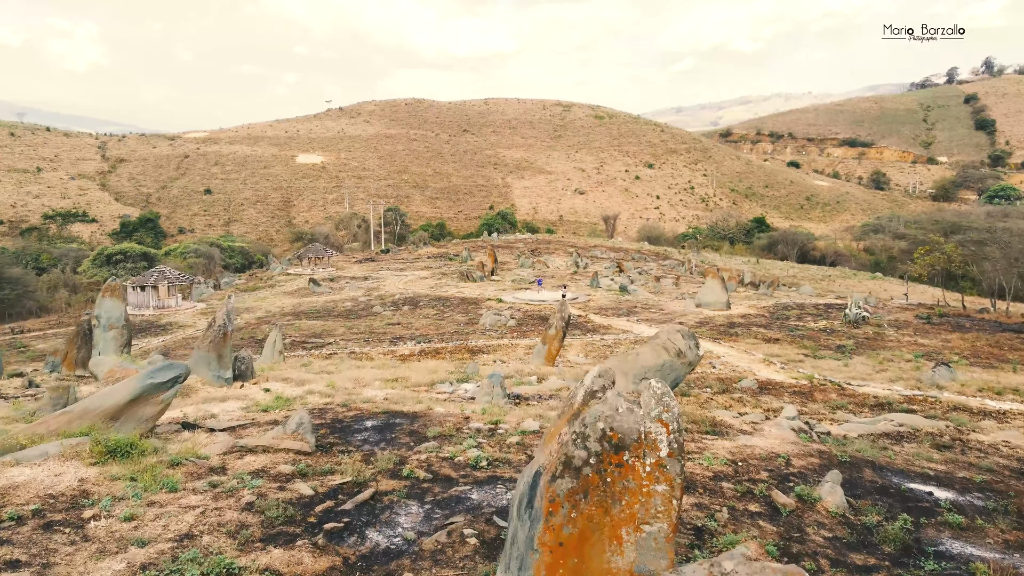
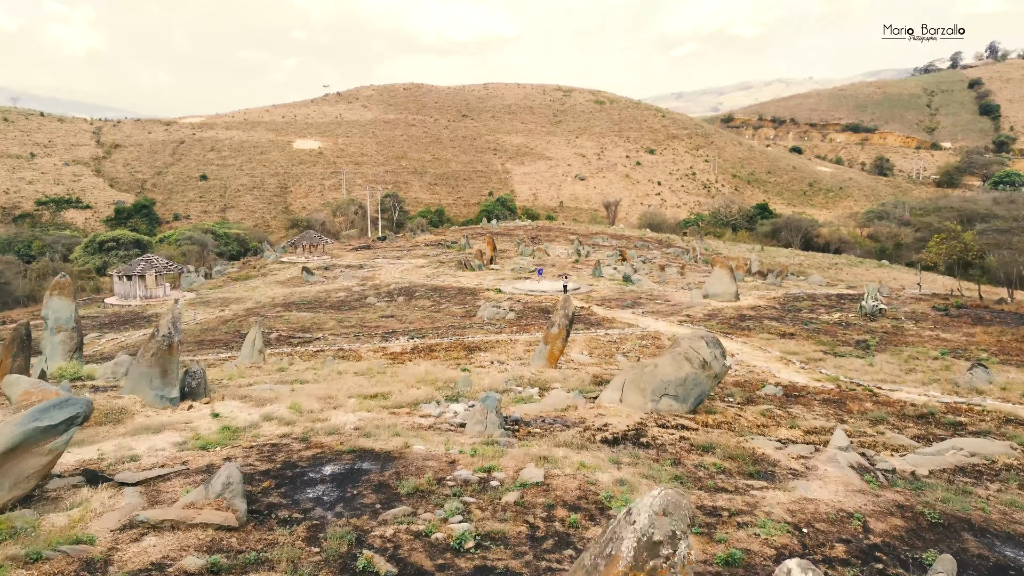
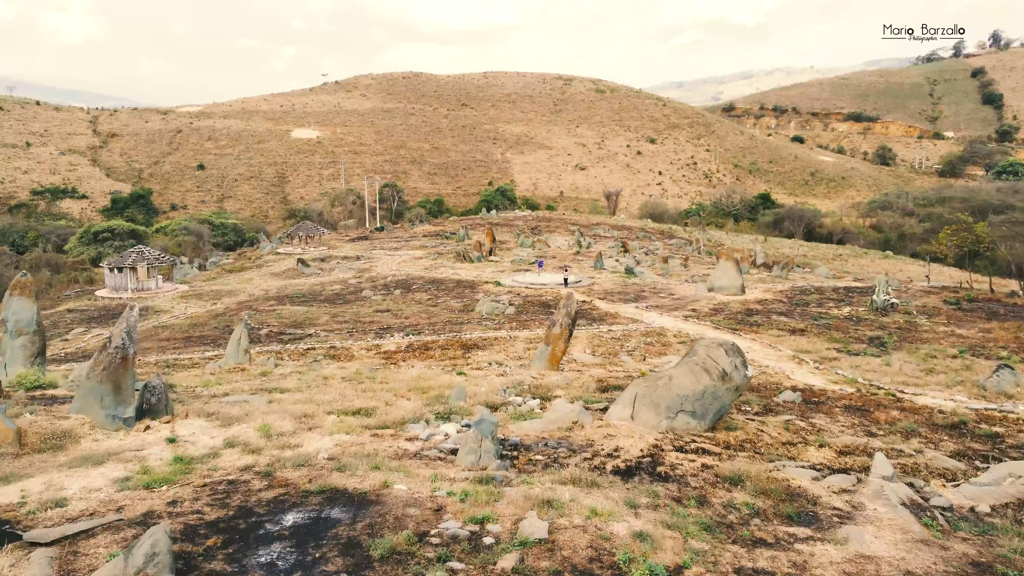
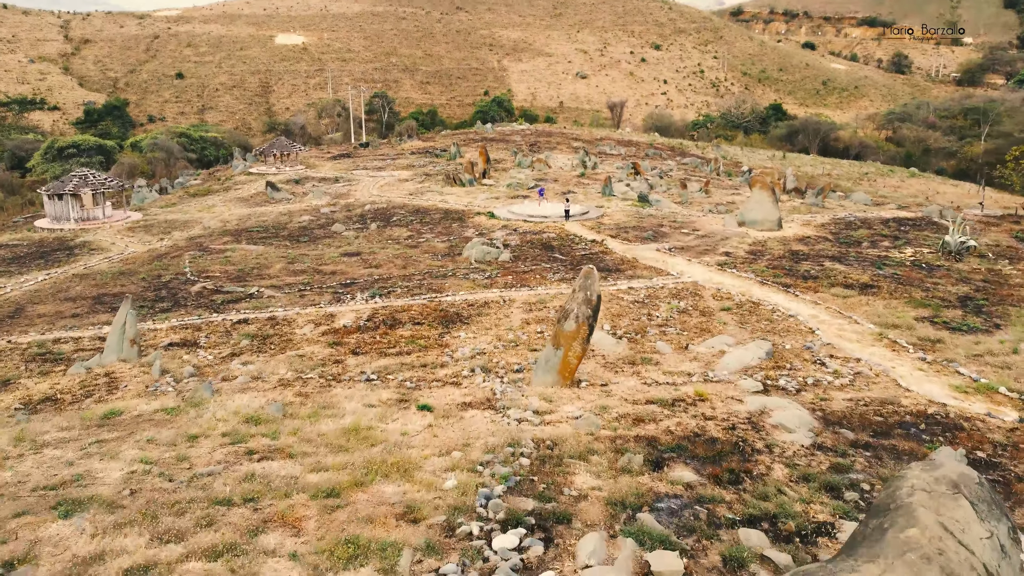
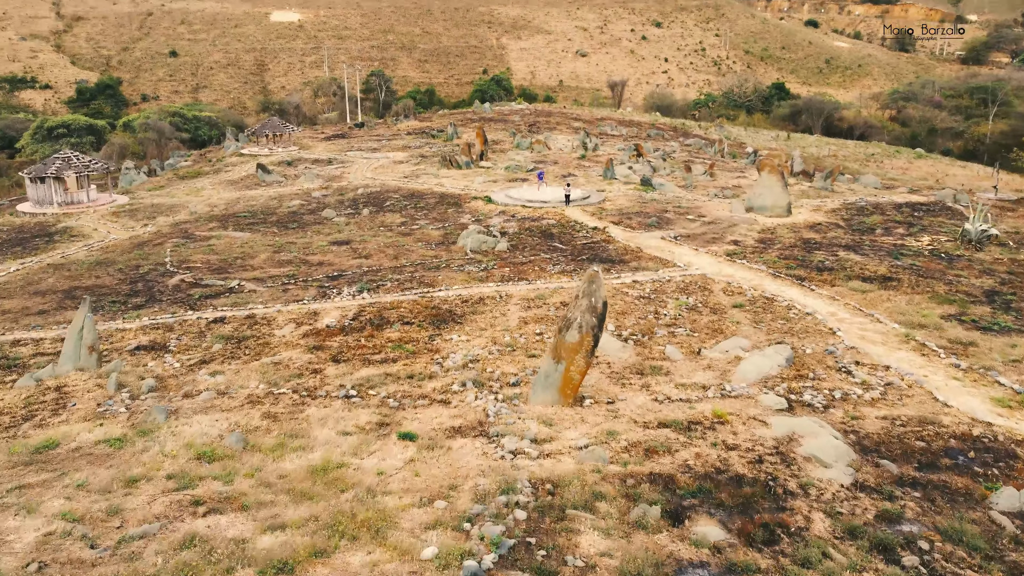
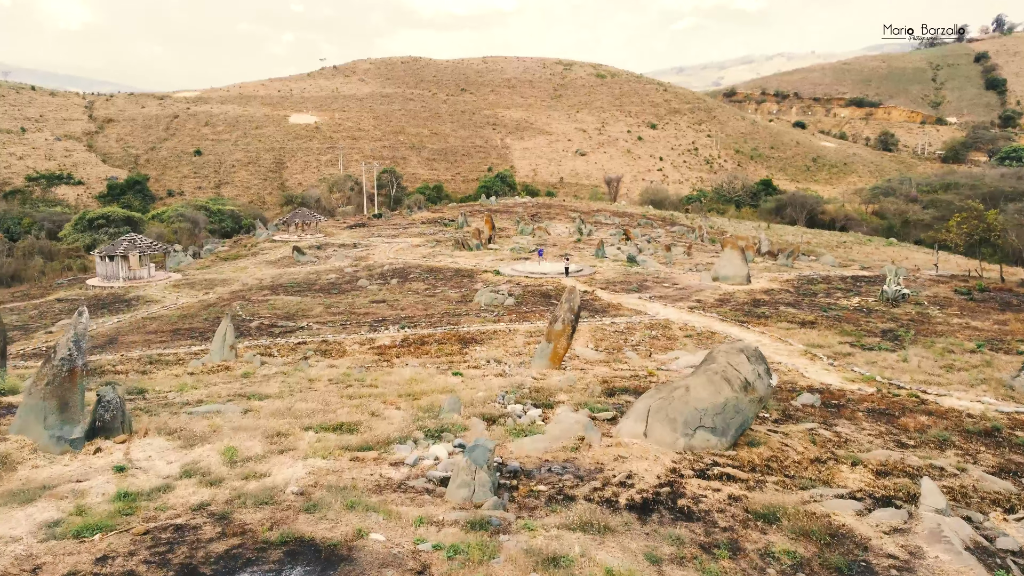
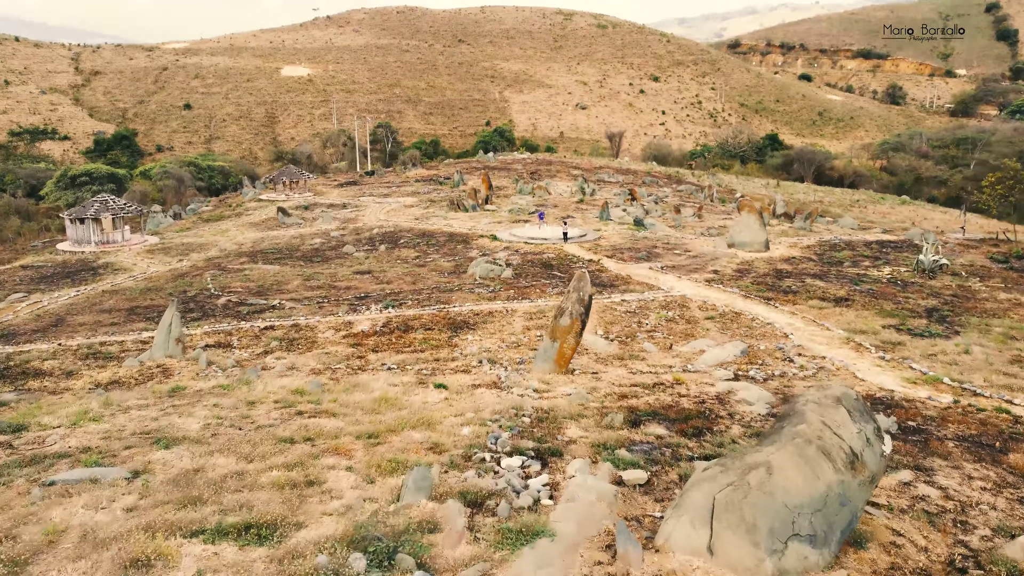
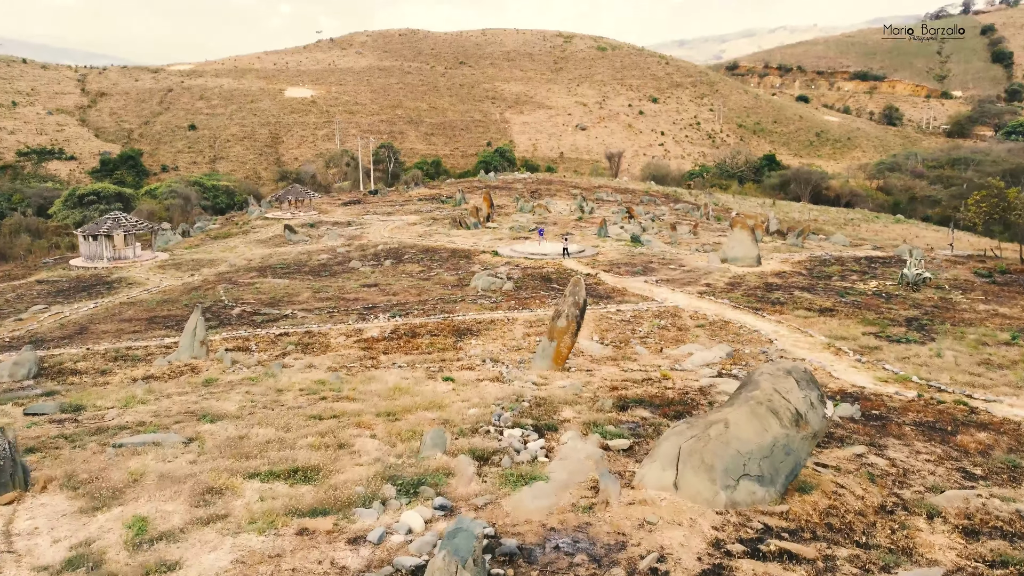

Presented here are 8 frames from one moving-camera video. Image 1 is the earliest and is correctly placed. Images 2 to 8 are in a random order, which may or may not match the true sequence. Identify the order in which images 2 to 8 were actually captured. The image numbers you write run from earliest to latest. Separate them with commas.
2, 3, 6, 8, 7, 4, 5
